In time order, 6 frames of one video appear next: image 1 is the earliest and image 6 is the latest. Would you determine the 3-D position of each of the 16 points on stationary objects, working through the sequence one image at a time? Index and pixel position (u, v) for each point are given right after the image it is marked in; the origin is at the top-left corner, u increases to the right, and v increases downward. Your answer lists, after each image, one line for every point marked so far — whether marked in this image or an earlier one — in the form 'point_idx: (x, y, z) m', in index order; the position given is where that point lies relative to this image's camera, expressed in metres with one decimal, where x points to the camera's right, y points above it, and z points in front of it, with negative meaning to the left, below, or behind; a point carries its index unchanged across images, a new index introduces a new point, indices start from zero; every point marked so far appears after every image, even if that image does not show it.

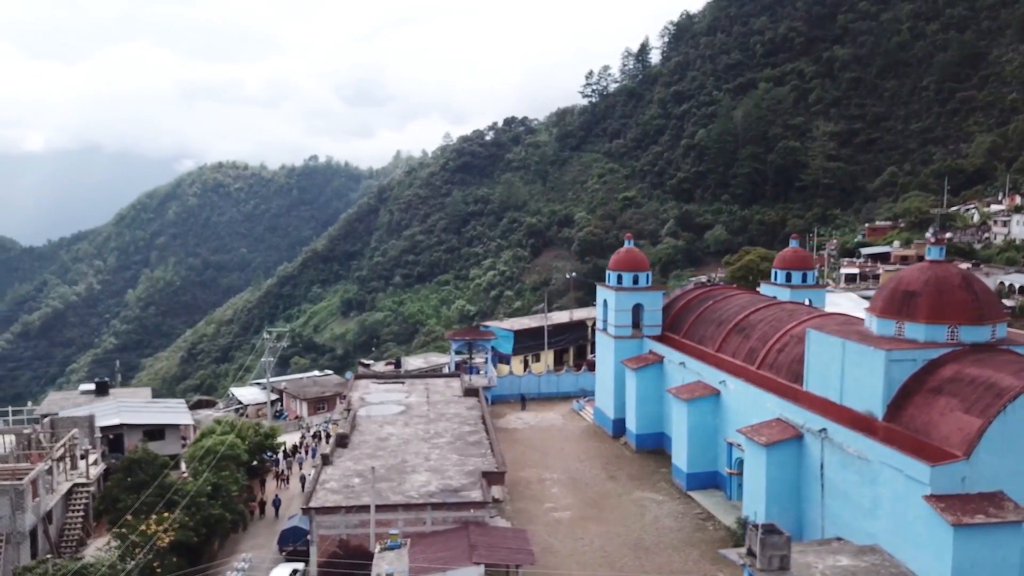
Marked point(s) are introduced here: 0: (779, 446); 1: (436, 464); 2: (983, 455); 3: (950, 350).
0: (+5.1, -3.0, +15.8) m
1: (-1.6, -3.7, +17.2) m
2: (+7.1, -2.5, +12.5) m
3: (+7.7, -1.1, +14.7) m
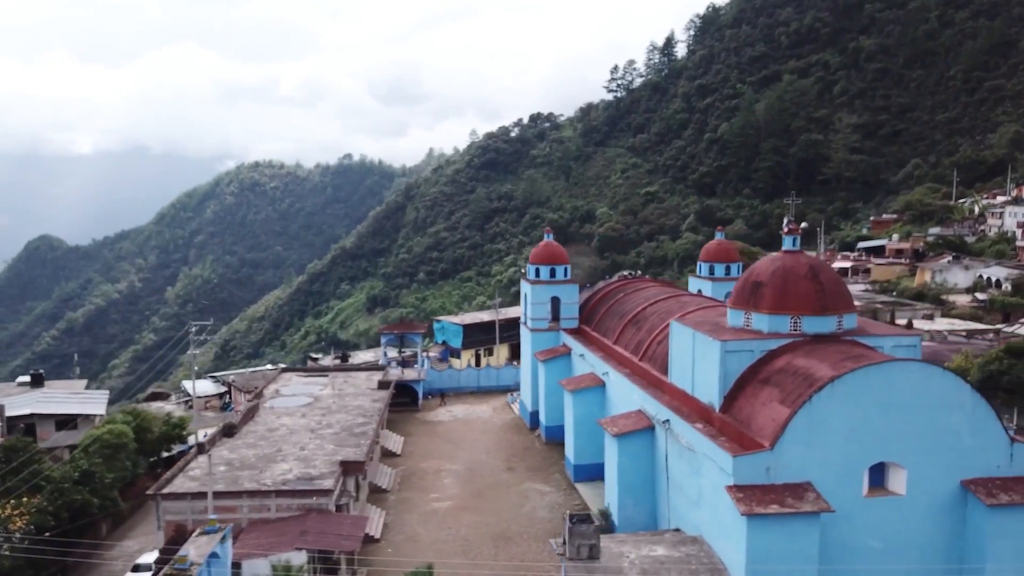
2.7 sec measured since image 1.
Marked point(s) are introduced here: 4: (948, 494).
0: (+2.3, -2.8, +15.8) m
1: (-4.3, -3.5, +17.5) m
2: (+4.1, -2.3, +12.4) m
3: (+4.9, -0.9, +14.6) m
4: (+6.7, -3.2, +12.8) m
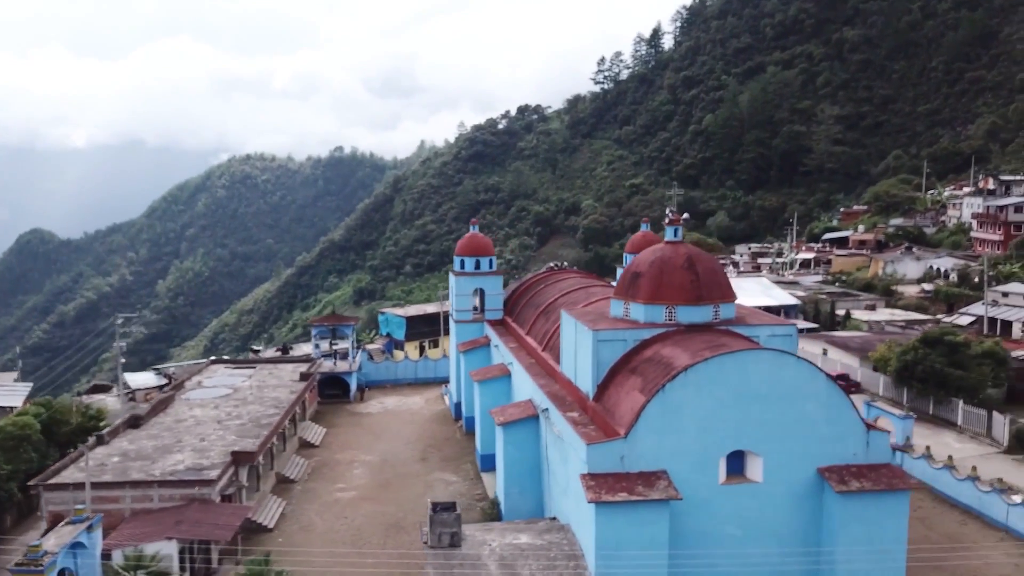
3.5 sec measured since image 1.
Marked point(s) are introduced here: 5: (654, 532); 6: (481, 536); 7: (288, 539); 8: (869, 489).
0: (+0.1, -2.7, +15.9) m
1: (-6.5, -3.3, +17.6) m
2: (+2.0, -2.2, +12.5) m
3: (+2.7, -0.7, +14.7) m
4: (+4.6, -3.0, +12.9) m
5: (+2.1, -3.6, +12.1) m
6: (-0.5, -4.0, +13.4) m
7: (-4.5, -5.0, +16.4) m
8: (+5.4, -3.0, +12.4) m
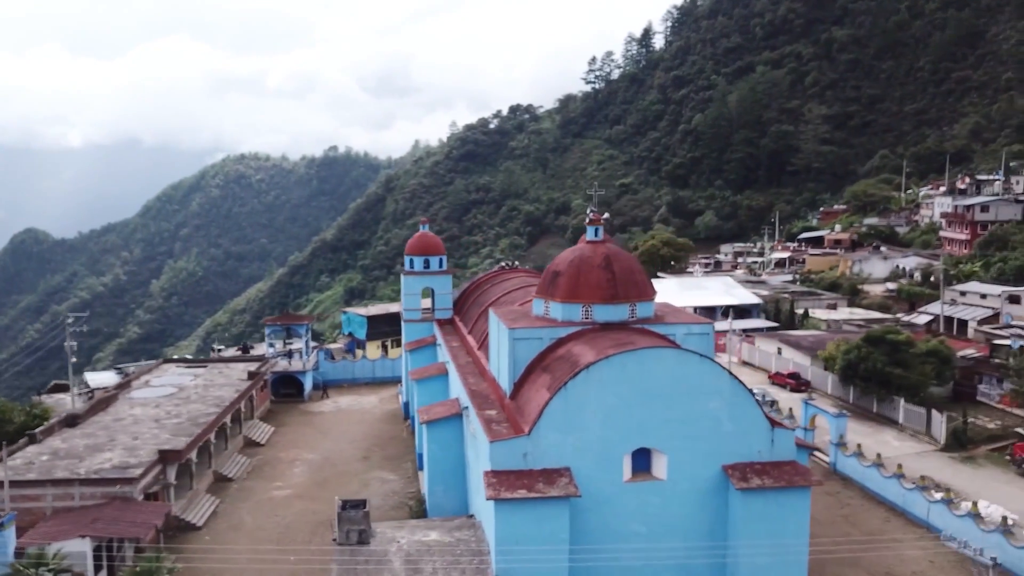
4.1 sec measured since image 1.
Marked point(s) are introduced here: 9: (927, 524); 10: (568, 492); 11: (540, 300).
0: (-1.4, -2.6, +16.0) m
1: (-8.0, -3.3, +17.7) m
2: (+0.5, -2.2, +12.6) m
3: (+1.2, -0.7, +14.8) m
4: (+3.1, -3.0, +13.0) m
5: (+0.6, -3.5, +12.2) m
6: (-2.0, -4.0, +13.5) m
7: (-6.0, -5.0, +16.5) m
8: (+3.9, -3.0, +12.5) m
9: (+8.2, -4.6, +16.3) m
10: (+0.8, -3.0, +12.1) m
11: (+0.5, -0.2, +15.6) m
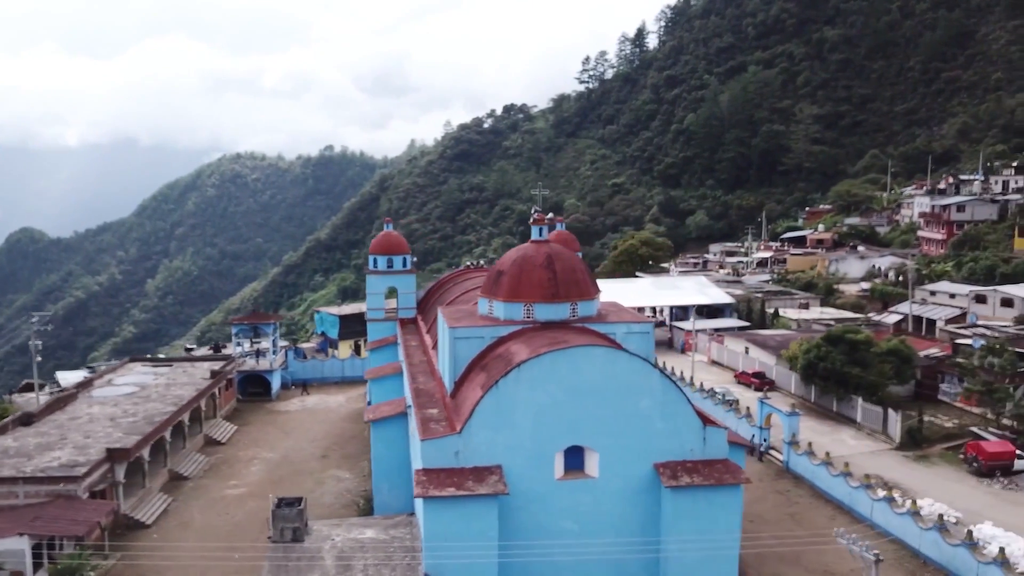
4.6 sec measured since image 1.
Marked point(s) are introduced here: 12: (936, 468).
0: (-2.5, -2.6, +16.1) m
1: (-9.1, -3.3, +17.7) m
2: (-0.6, -2.2, +12.7) m
3: (+0.1, -0.7, +14.8) m
4: (+2.0, -3.0, +13.1) m
5: (-0.5, -3.5, +12.3) m
6: (-3.0, -4.0, +13.6) m
7: (-7.0, -5.0, +16.6) m
8: (+2.8, -3.0, +12.6) m
9: (+7.1, -4.6, +16.3) m
10: (-0.2, -3.0, +12.2) m
11: (-0.5, -0.2, +15.7) m
12: (+9.9, -4.2, +19.3) m
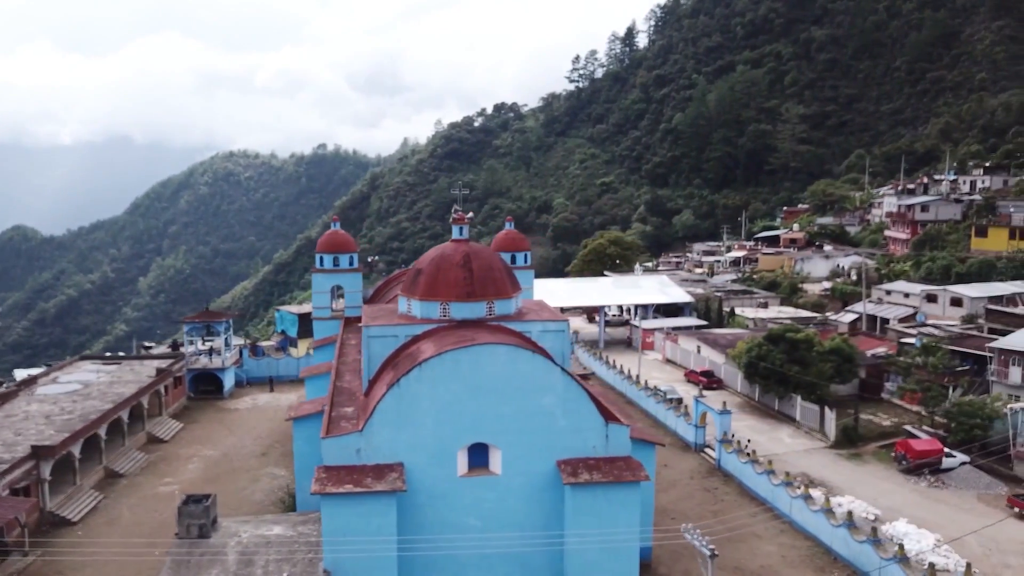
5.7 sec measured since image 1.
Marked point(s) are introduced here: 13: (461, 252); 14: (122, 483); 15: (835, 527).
0: (-4.0, -2.6, +16.2) m
1: (-10.6, -3.3, +17.8) m
2: (-2.1, -2.1, +12.8) m
3: (-1.4, -0.7, +15.0) m
4: (+0.5, -3.0, +13.2) m
5: (-2.0, -3.5, +12.4) m
6: (-4.6, -4.0, +13.7) m
7: (-8.6, -4.9, +16.7) m
8: (+1.3, -3.0, +12.8) m
9: (+5.5, -4.6, +16.5) m
10: (-1.8, -3.0, +12.3) m
11: (-2.1, -0.2, +15.8) m
12: (+8.3, -4.2, +19.4) m
13: (-0.9, +0.7, +15.5) m
14: (-9.1, -4.6, +19.3) m
15: (+5.8, -4.3, +15.0) m
